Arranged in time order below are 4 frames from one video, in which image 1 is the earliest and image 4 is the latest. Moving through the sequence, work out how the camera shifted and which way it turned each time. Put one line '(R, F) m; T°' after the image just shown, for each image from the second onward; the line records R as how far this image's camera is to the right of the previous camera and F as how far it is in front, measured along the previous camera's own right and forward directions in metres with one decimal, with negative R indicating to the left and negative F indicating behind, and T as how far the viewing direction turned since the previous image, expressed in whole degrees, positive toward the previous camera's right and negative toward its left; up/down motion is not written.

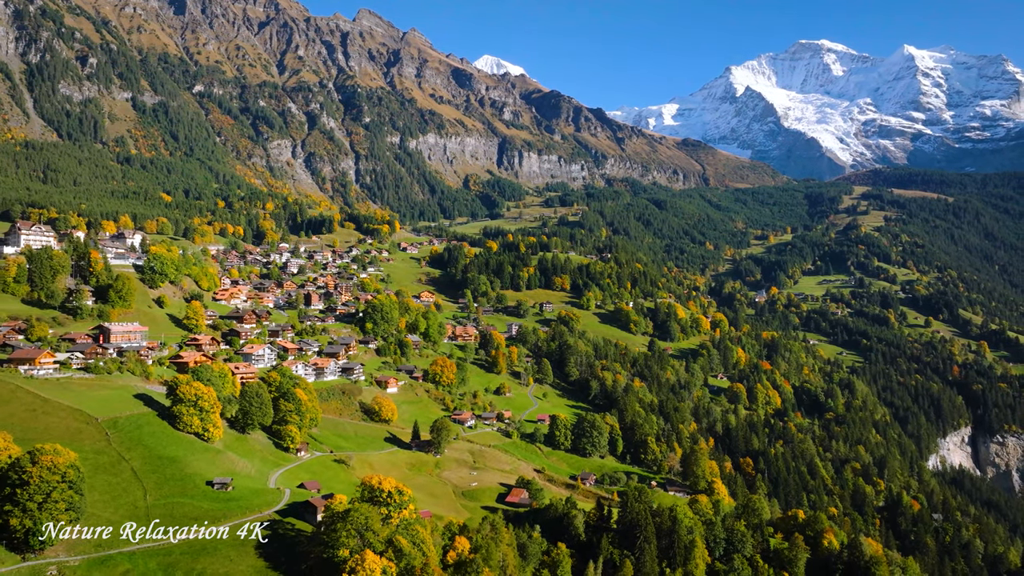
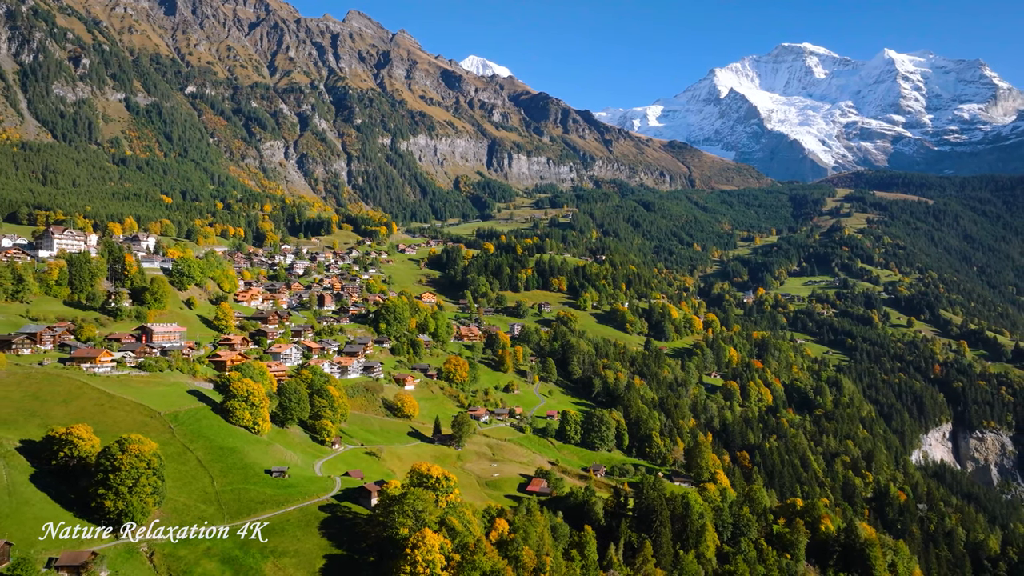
(-4.9, -5.5) m; +1°
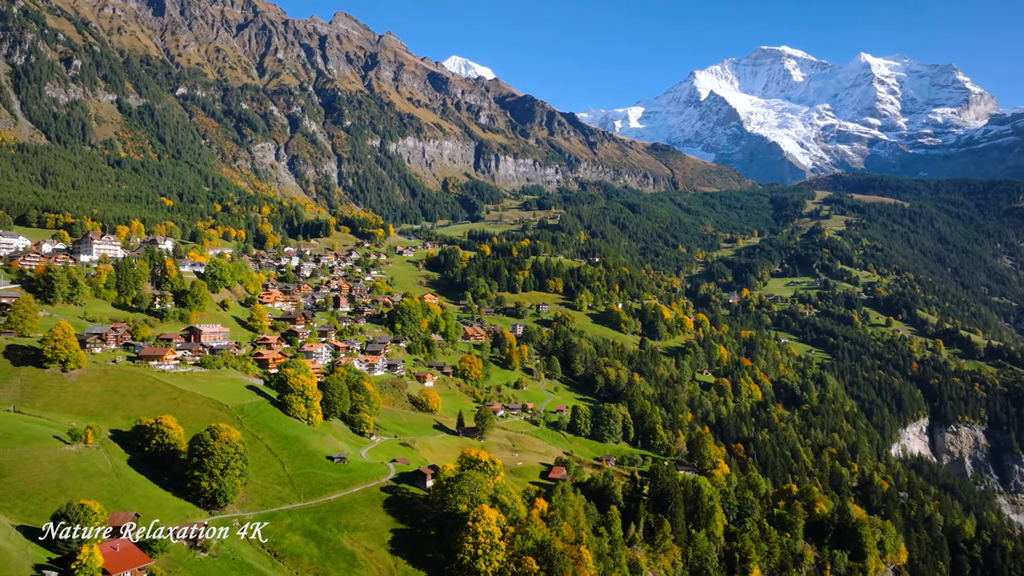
(-6.2, -7.3) m; +2°
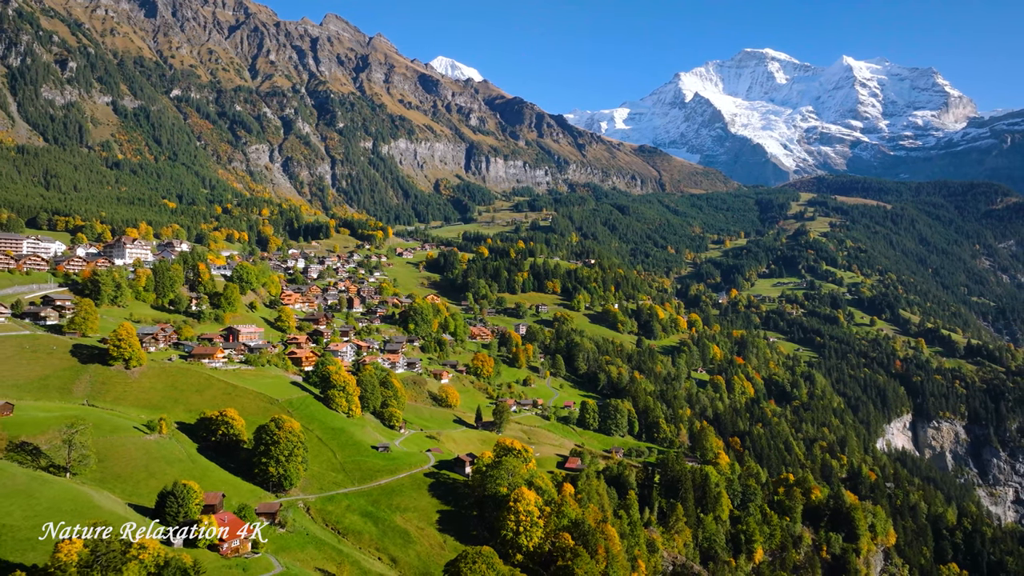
(-5.2, -6.5) m; +1°
